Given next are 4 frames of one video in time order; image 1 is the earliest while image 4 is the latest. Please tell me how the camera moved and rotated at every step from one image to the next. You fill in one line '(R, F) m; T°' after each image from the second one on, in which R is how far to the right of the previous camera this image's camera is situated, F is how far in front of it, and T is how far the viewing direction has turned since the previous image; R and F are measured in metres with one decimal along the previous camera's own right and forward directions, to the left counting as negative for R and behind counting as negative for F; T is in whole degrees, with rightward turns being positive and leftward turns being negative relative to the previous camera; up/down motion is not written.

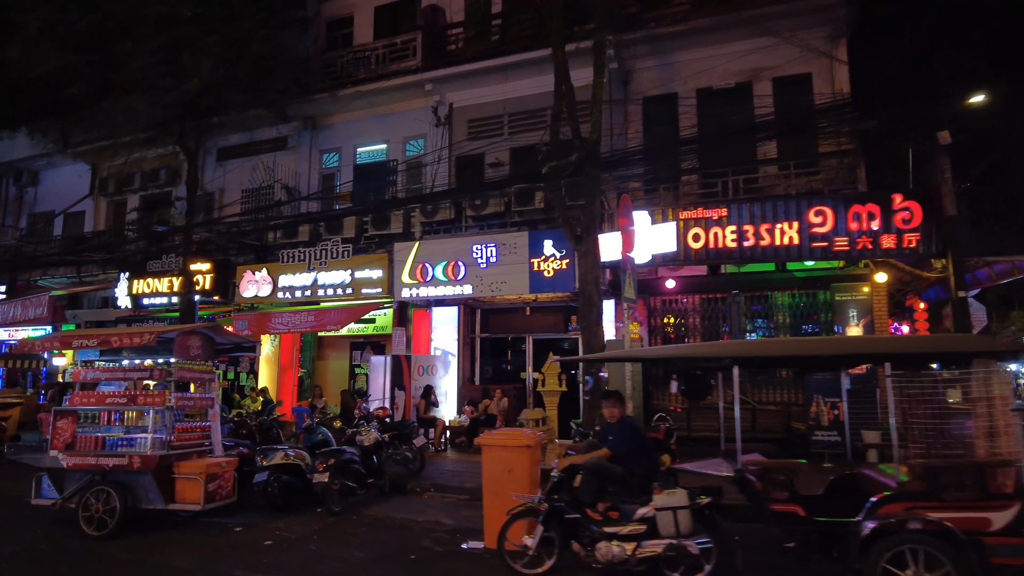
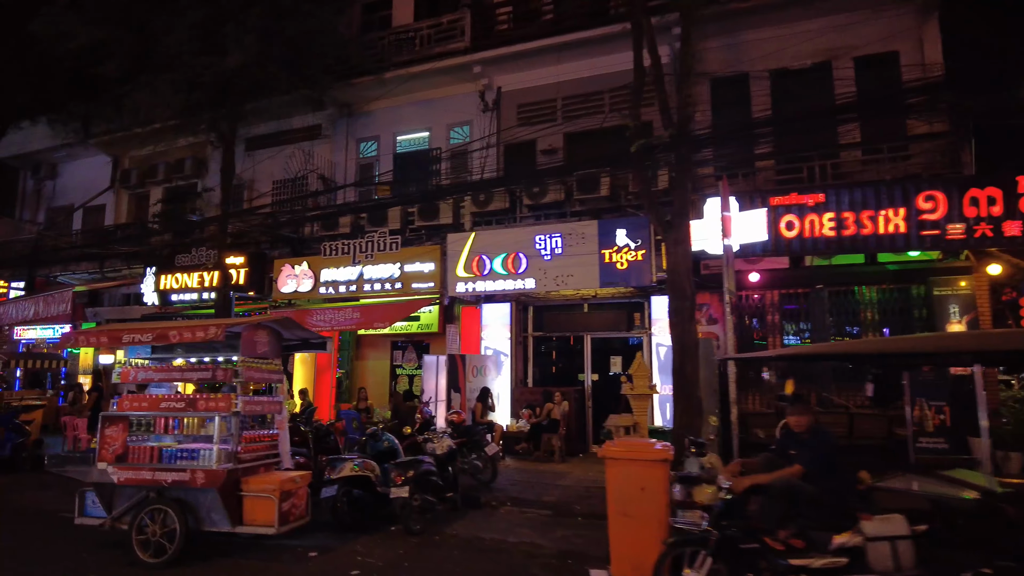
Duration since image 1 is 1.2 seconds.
(-0.8, +1.0) m; 0°
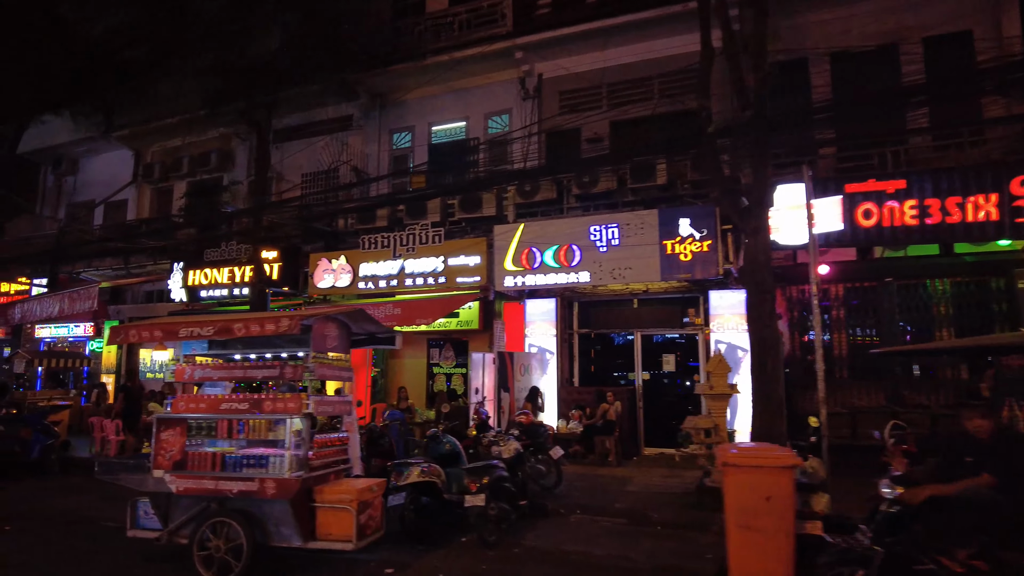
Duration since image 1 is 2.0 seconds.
(-0.5, +0.6) m; -1°
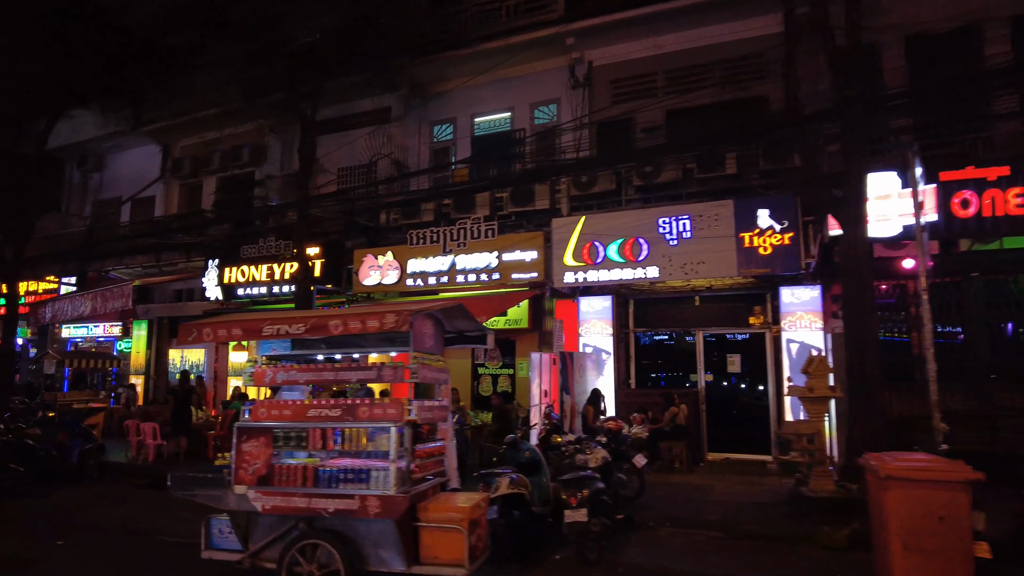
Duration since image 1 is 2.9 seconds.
(-0.6, +0.6) m; -1°
